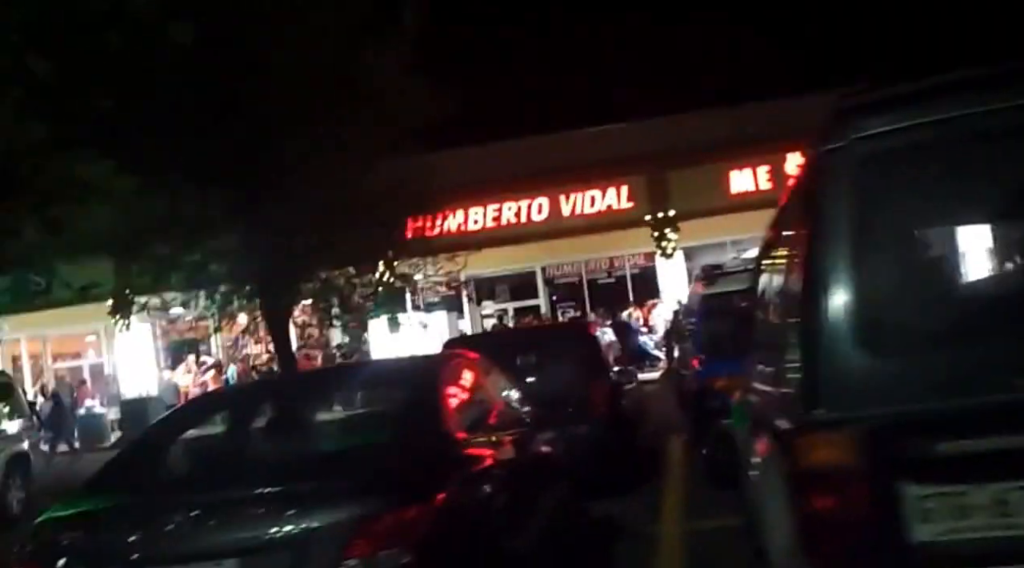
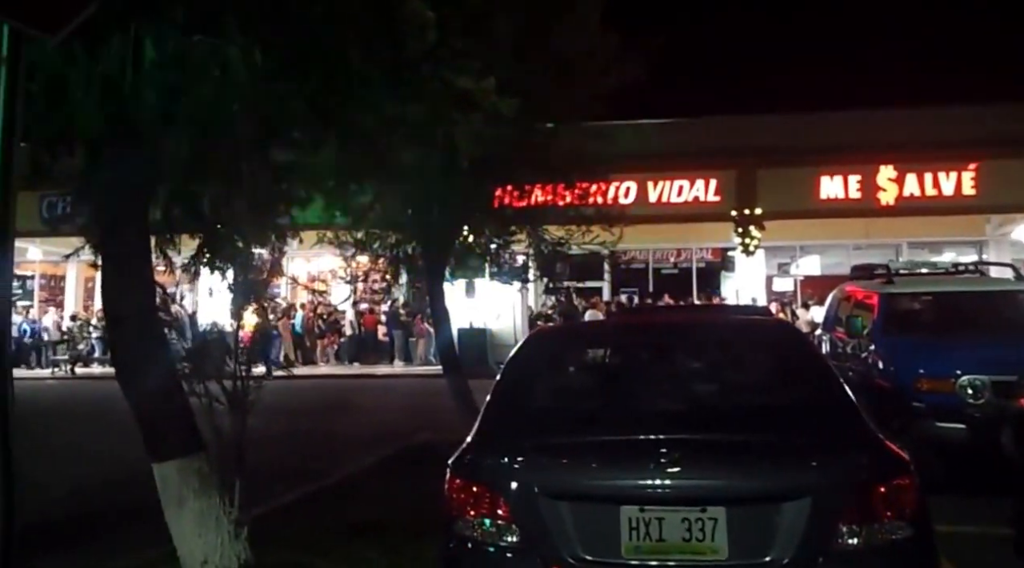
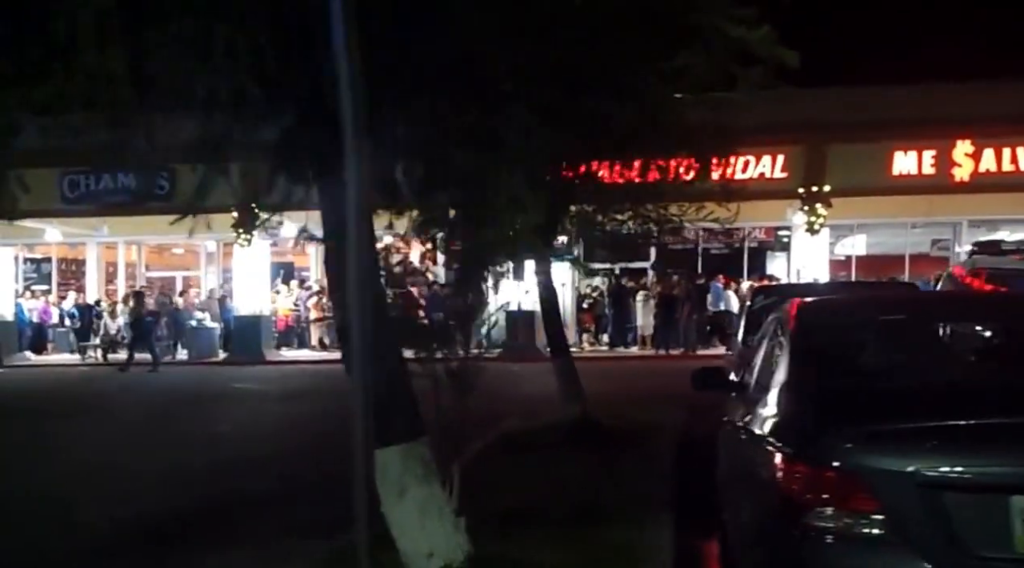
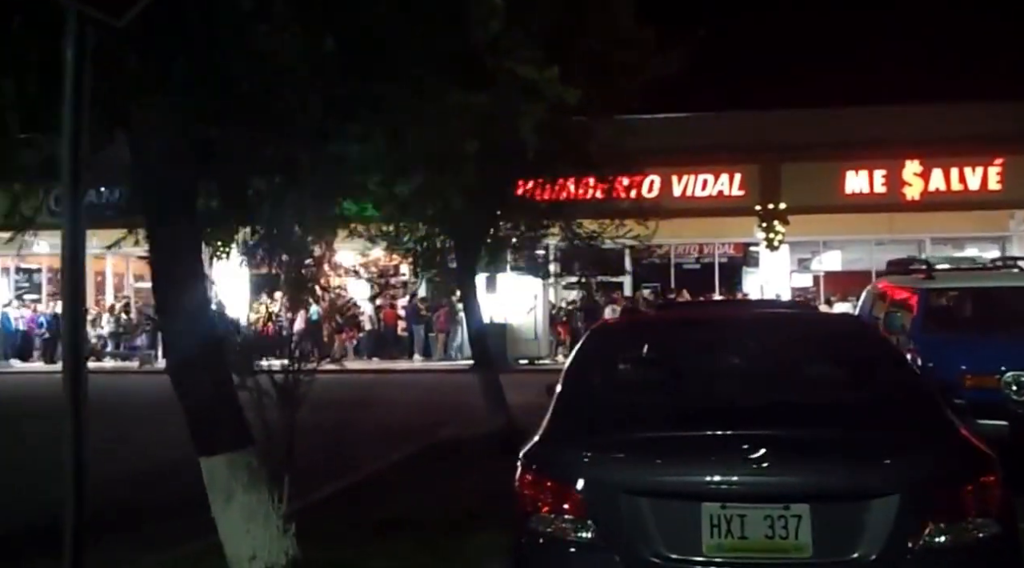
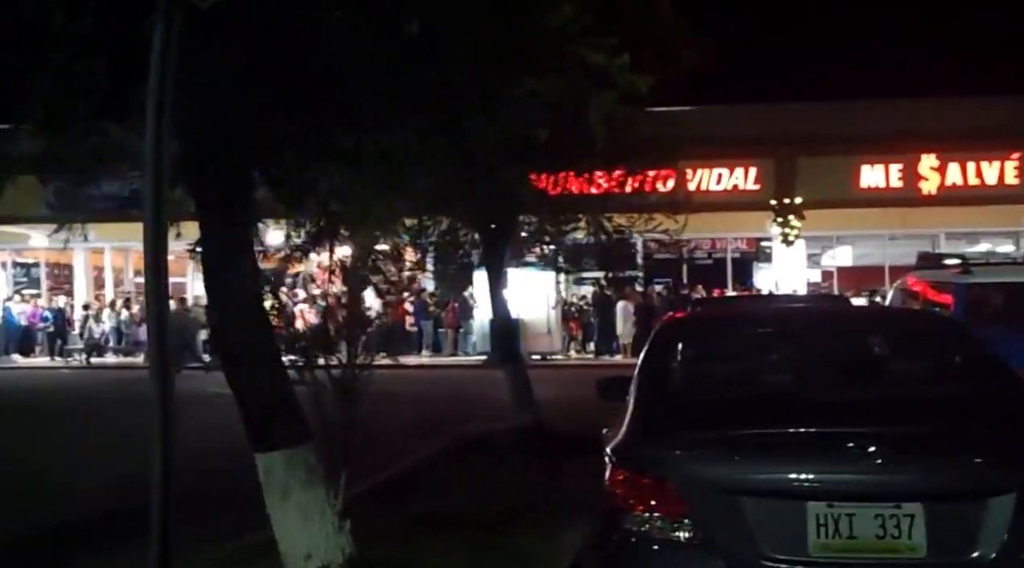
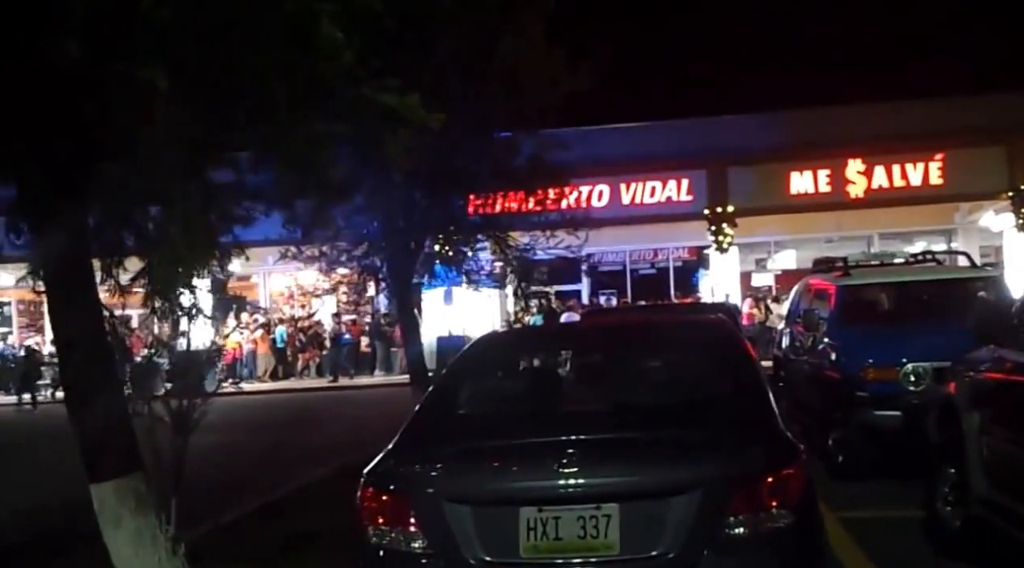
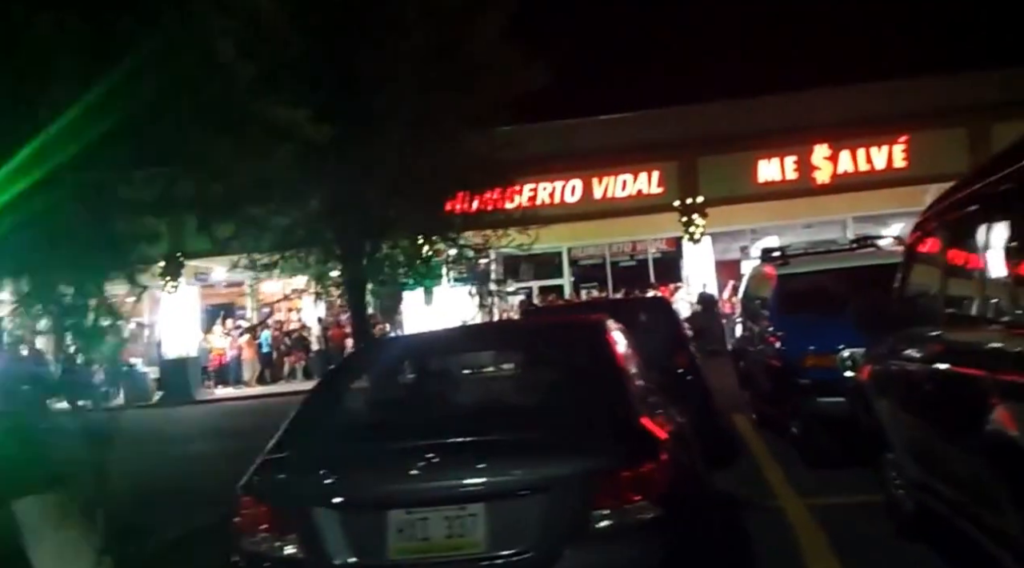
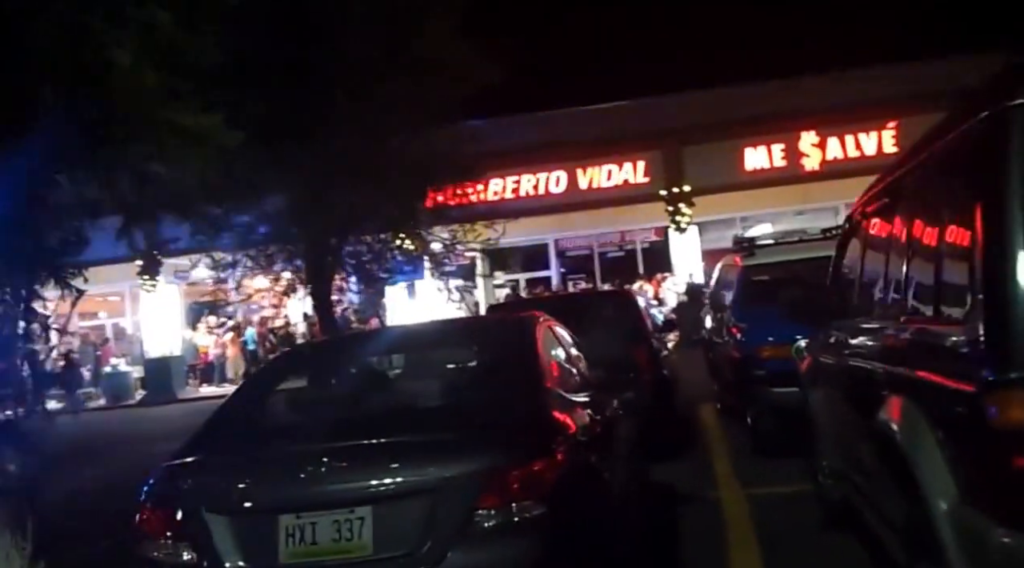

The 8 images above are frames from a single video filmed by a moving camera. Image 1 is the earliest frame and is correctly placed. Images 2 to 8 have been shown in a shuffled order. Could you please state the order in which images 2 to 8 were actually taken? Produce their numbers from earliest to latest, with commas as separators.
8, 7, 6, 2, 4, 5, 3
